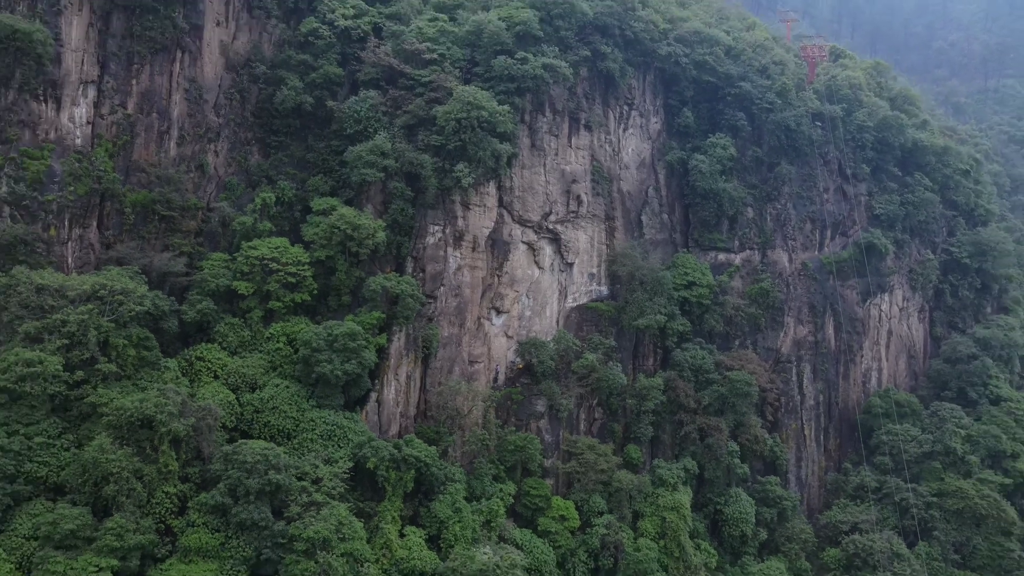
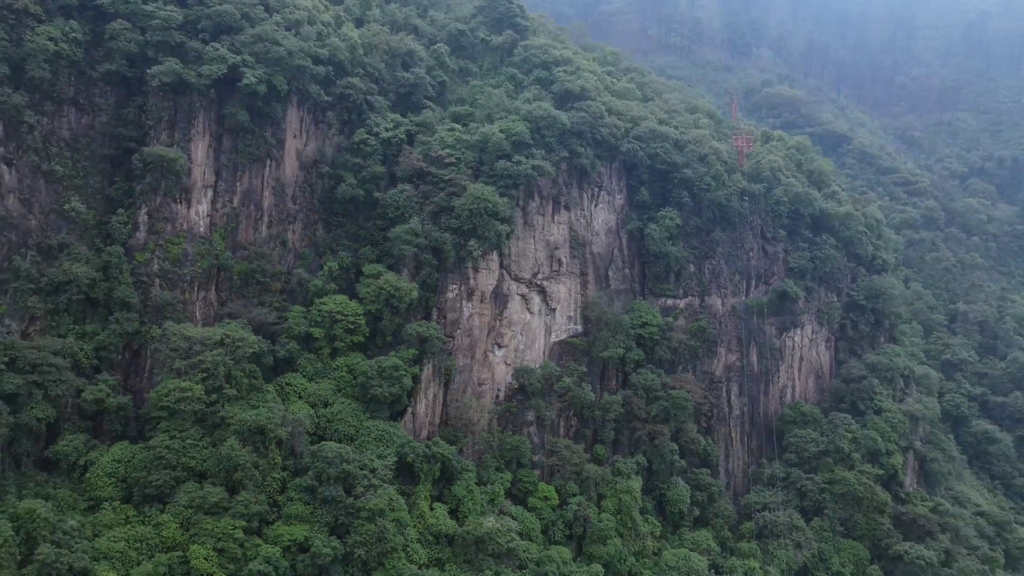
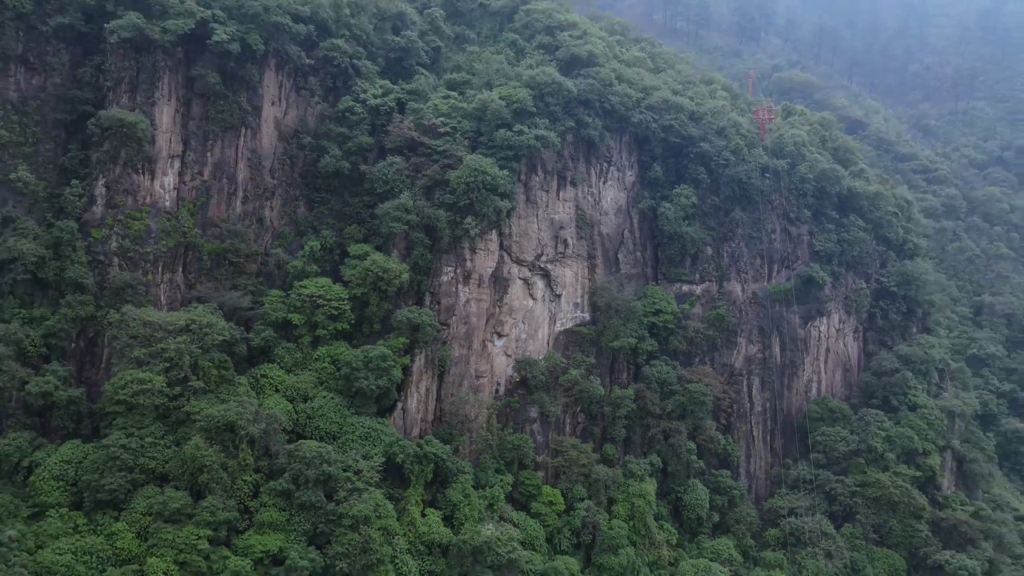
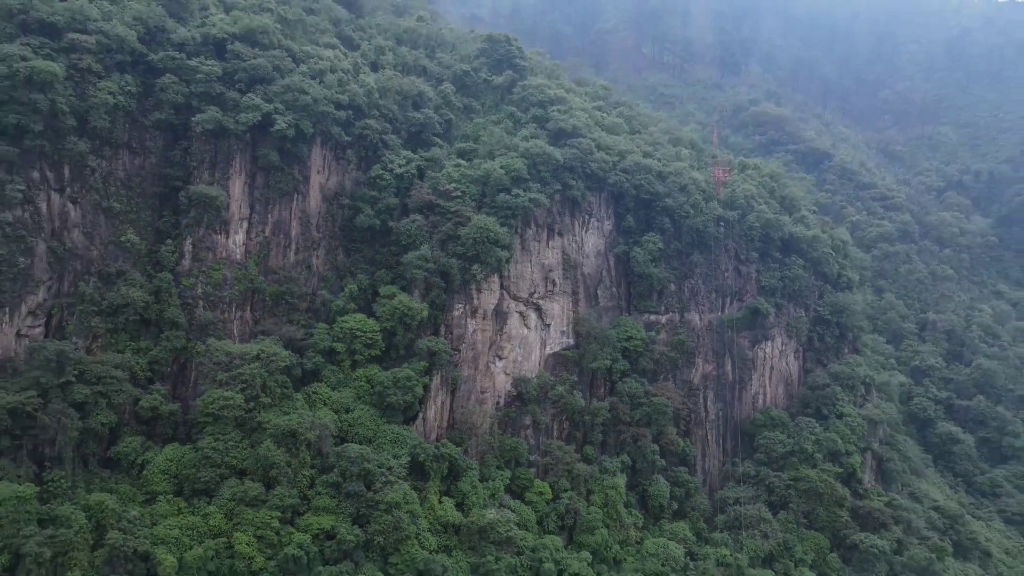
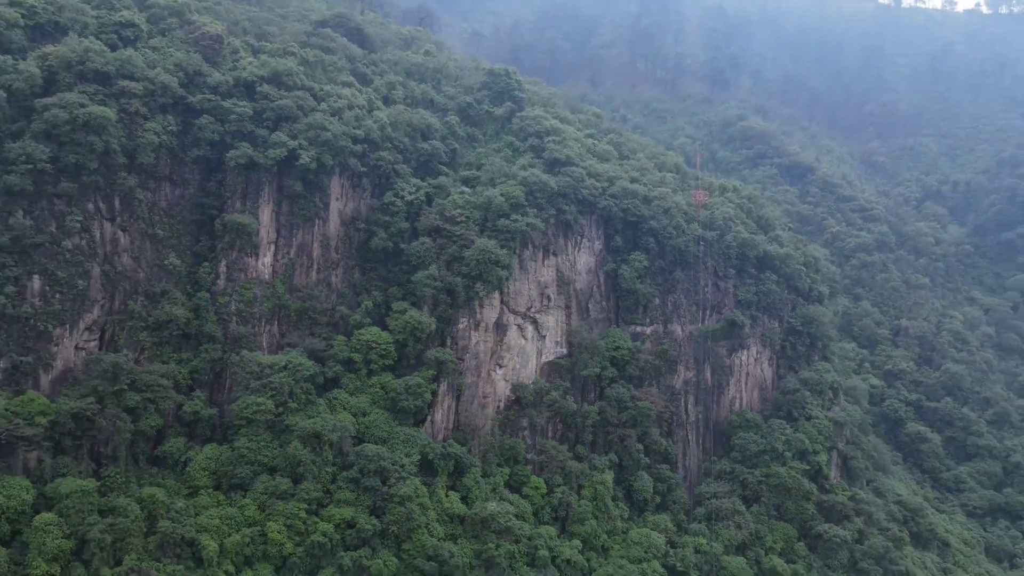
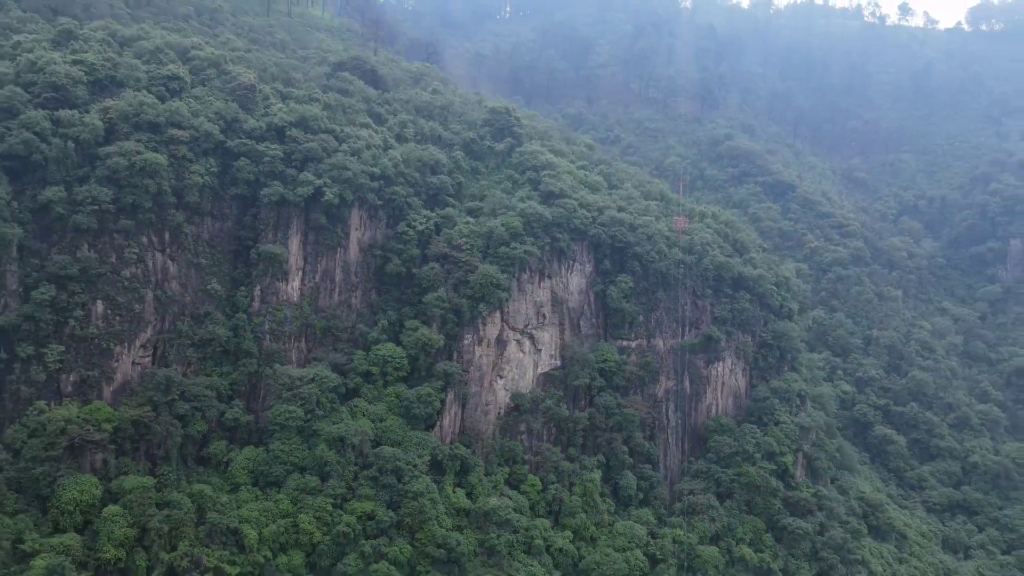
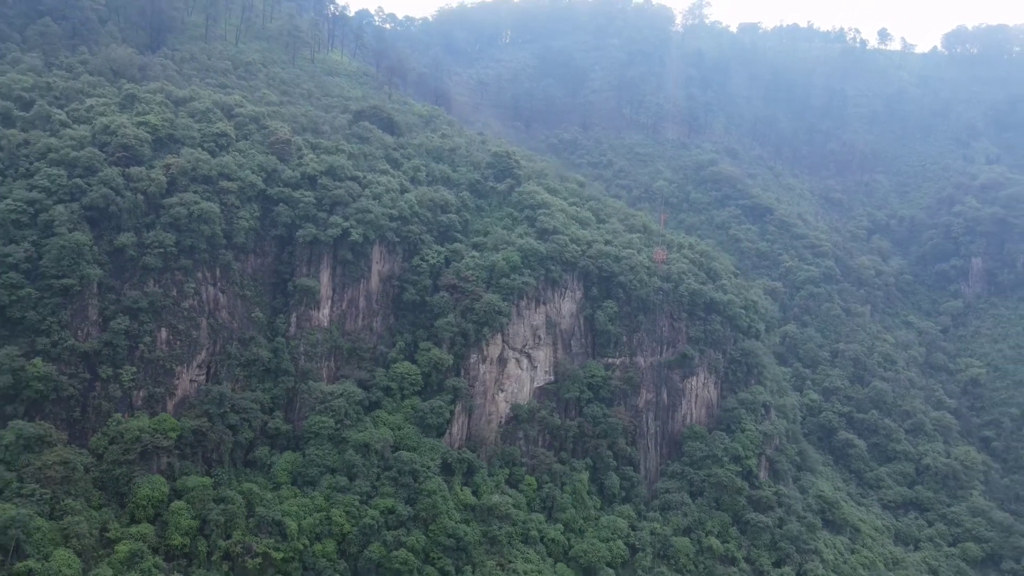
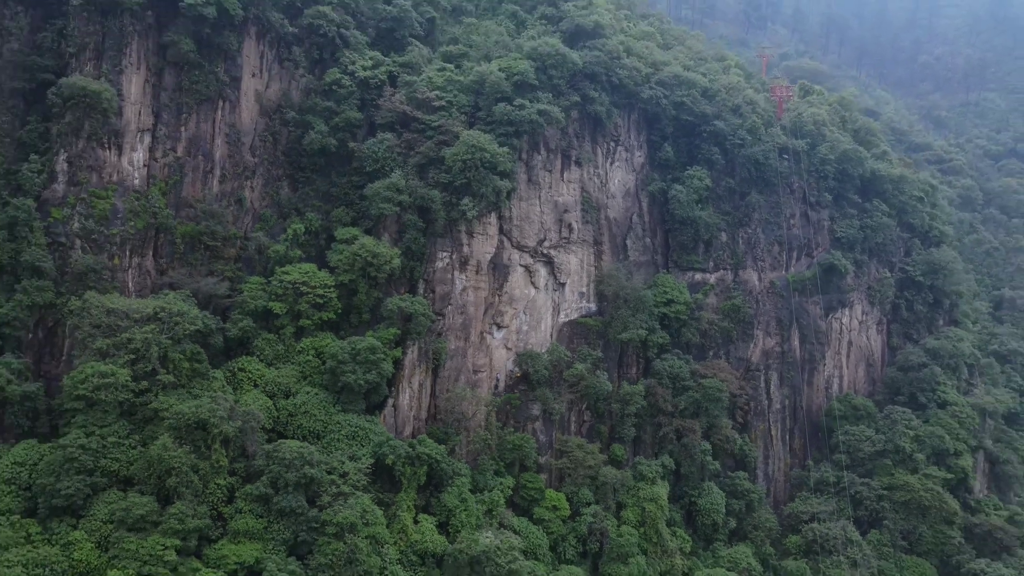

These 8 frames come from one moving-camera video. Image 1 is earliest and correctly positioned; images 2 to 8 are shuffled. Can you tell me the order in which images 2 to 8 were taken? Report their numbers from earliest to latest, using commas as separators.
8, 3, 2, 4, 5, 6, 7
